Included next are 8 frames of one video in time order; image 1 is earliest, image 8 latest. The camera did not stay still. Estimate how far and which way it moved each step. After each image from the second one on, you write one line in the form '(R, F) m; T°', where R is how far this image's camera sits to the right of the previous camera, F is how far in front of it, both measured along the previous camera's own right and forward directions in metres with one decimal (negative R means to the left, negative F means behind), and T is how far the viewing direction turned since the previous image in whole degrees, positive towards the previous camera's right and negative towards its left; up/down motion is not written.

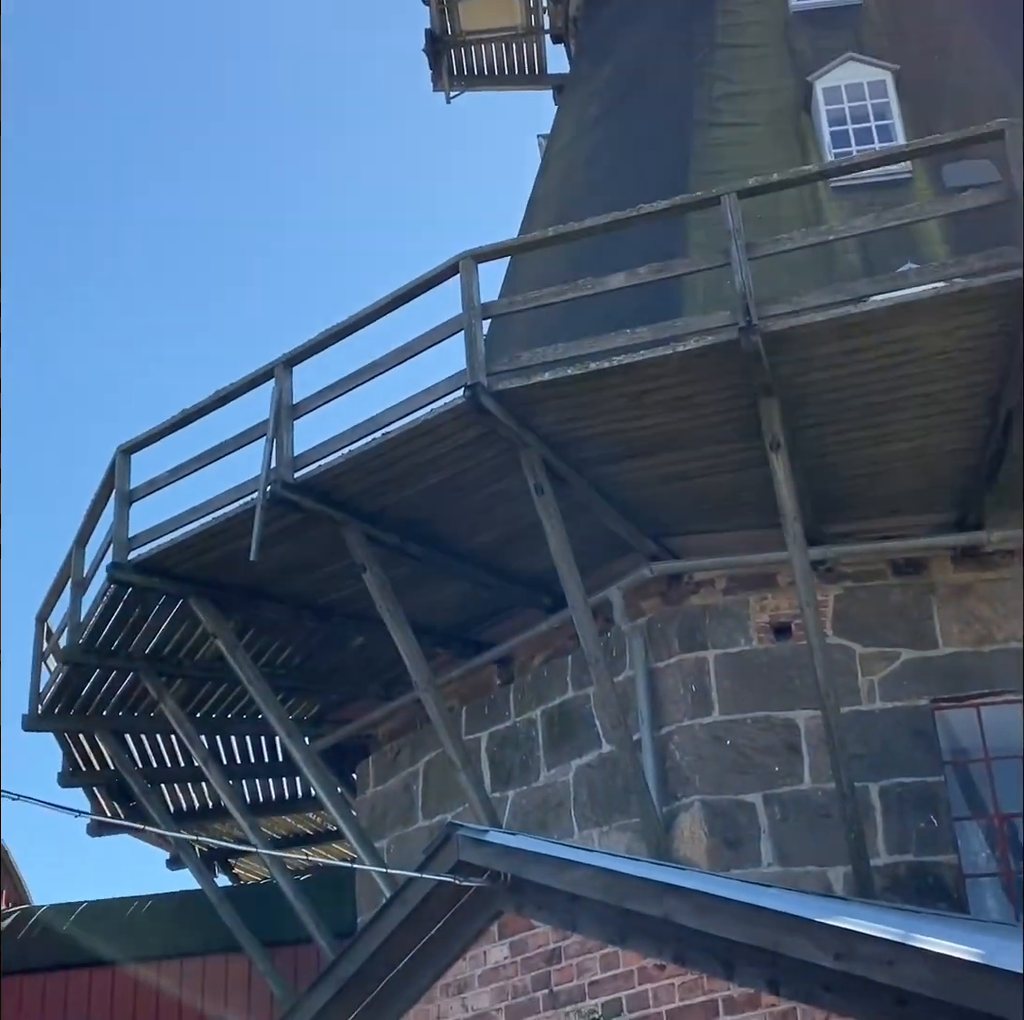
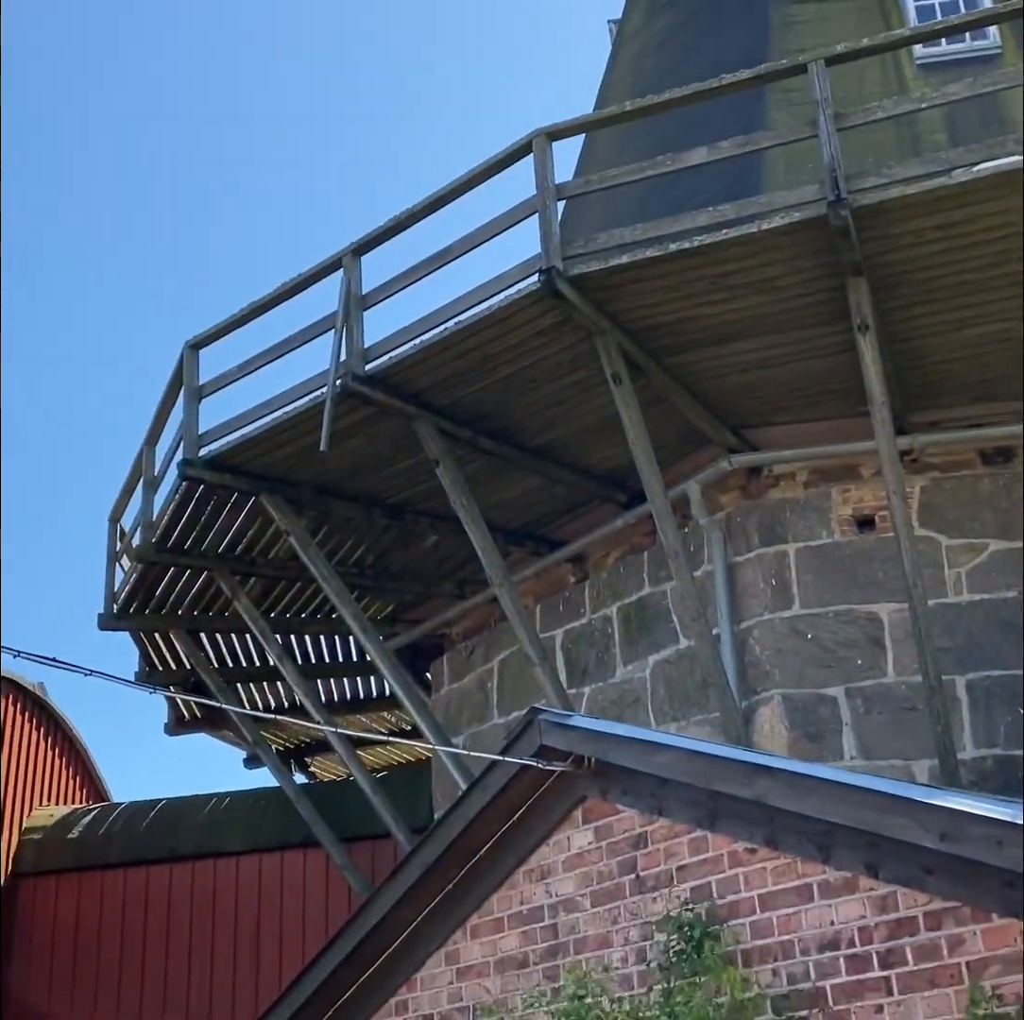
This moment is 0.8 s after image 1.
(0.0, +0.1) m; -3°
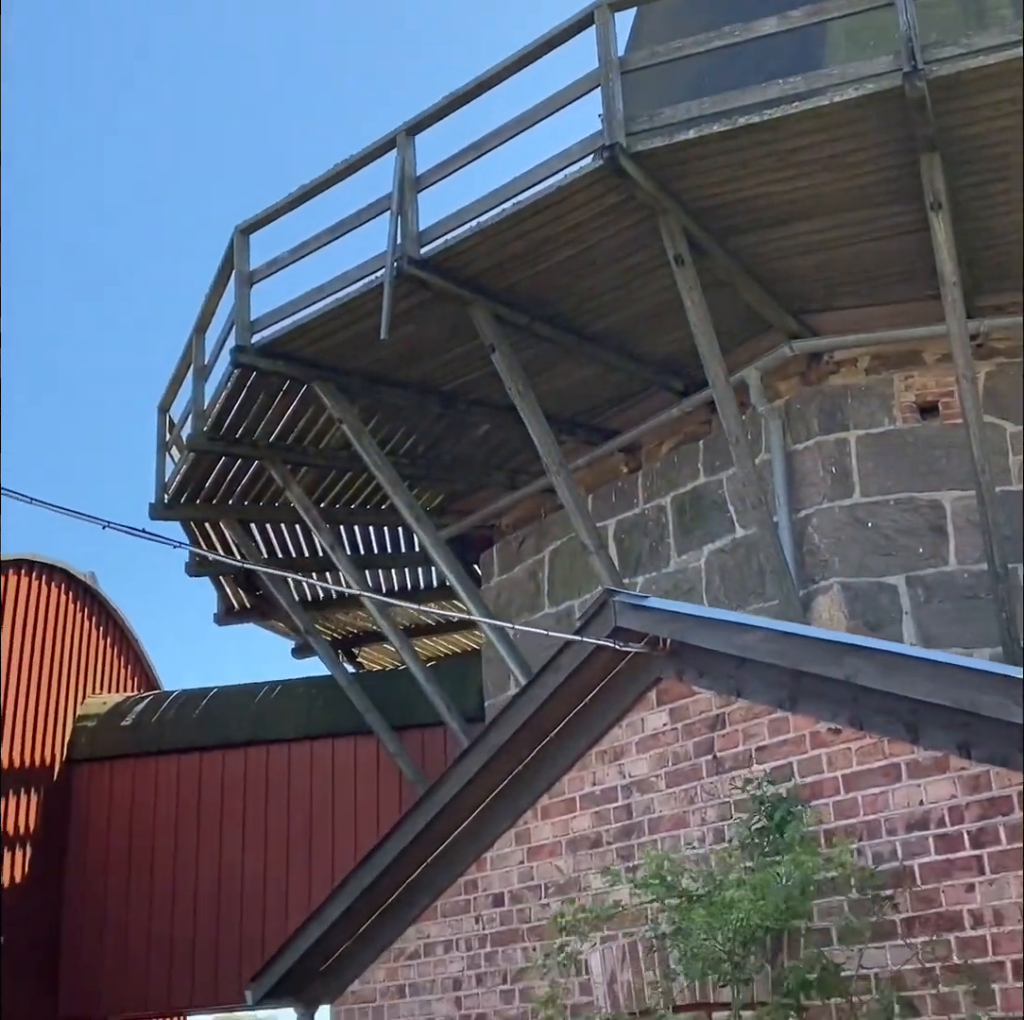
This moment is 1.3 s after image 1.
(-0.1, +0.1) m; -1°
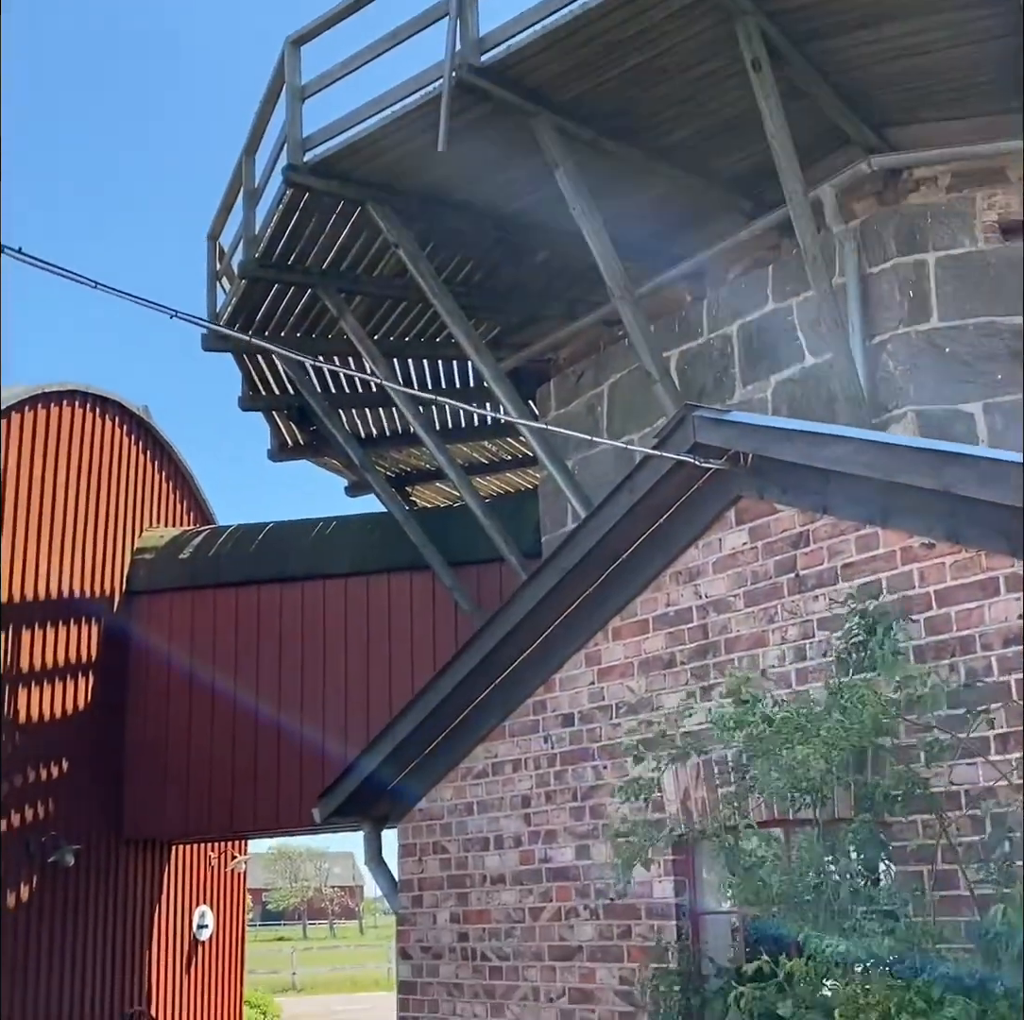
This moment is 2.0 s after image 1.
(-0.1, +0.1) m; -2°
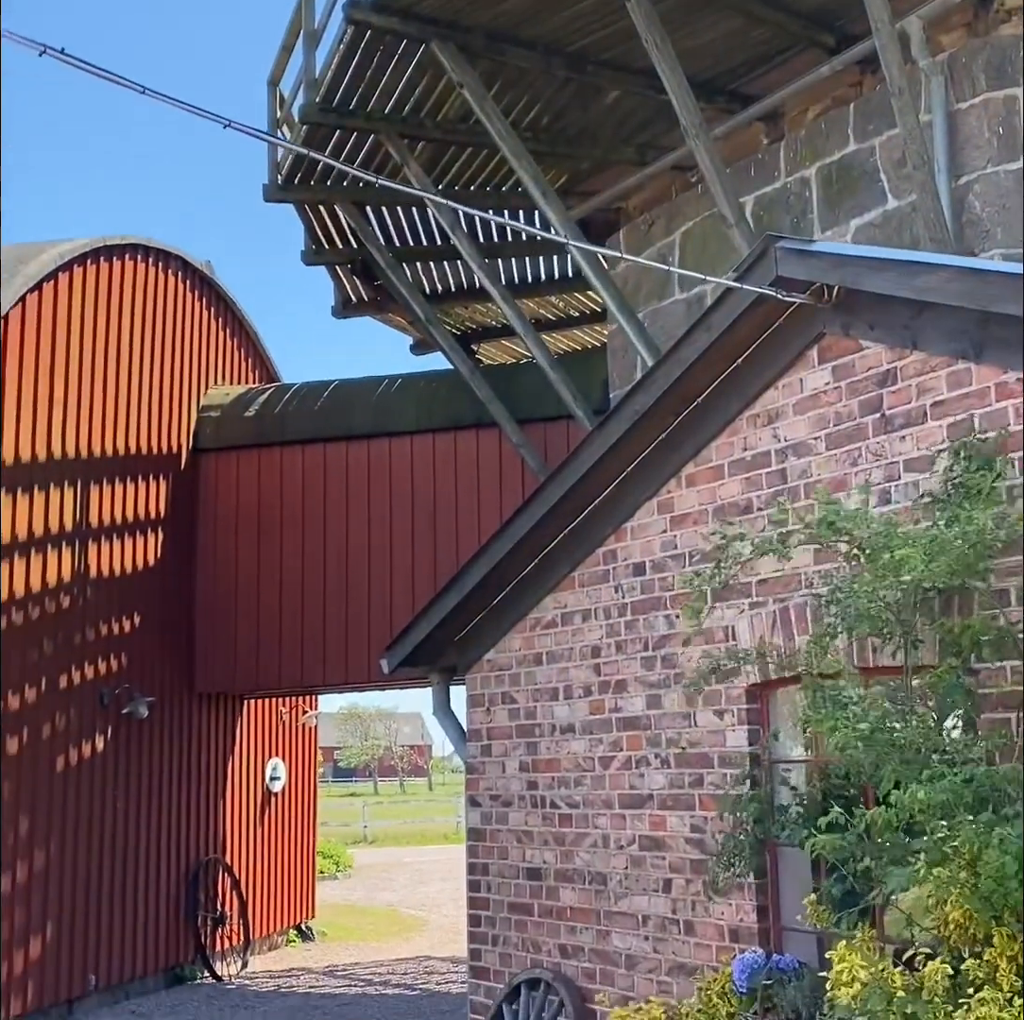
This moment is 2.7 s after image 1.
(0.0, +0.1) m; -3°
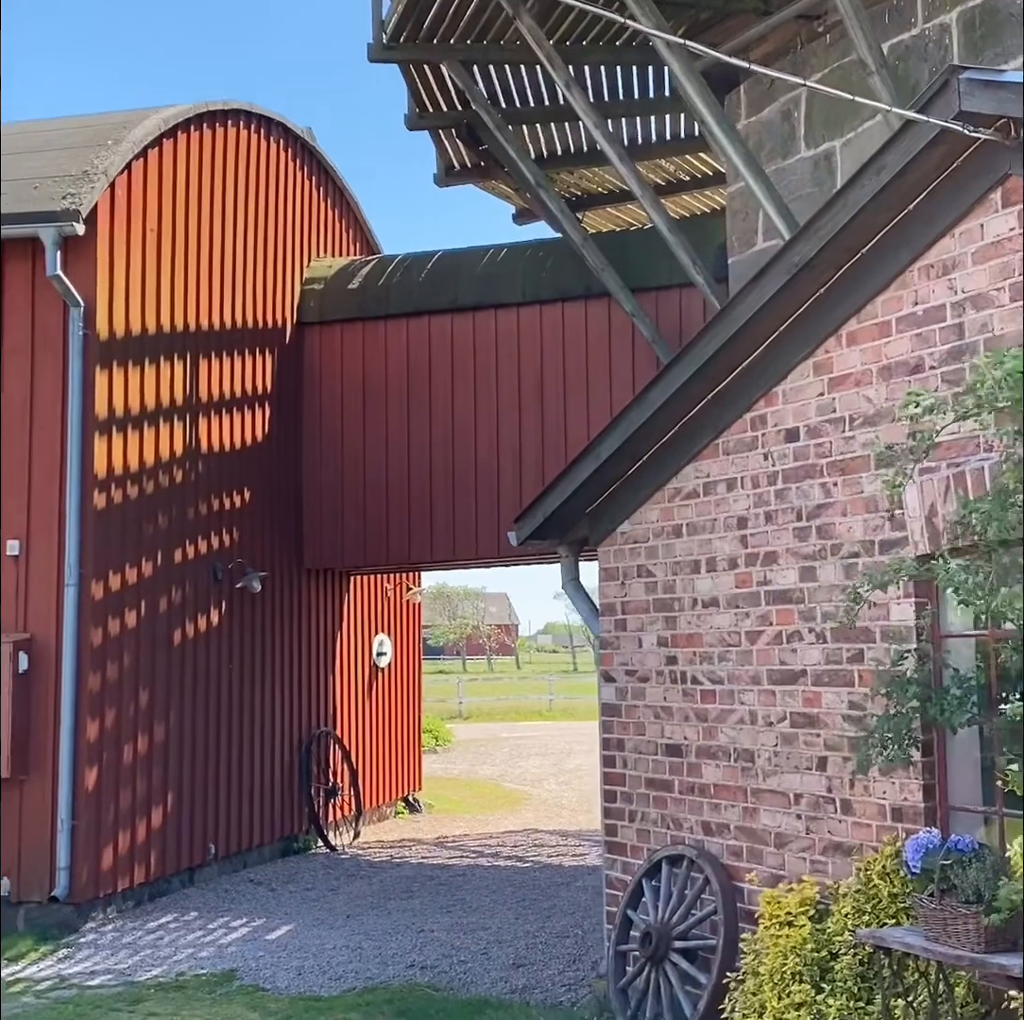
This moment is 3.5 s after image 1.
(-0.2, +0.2) m; -3°
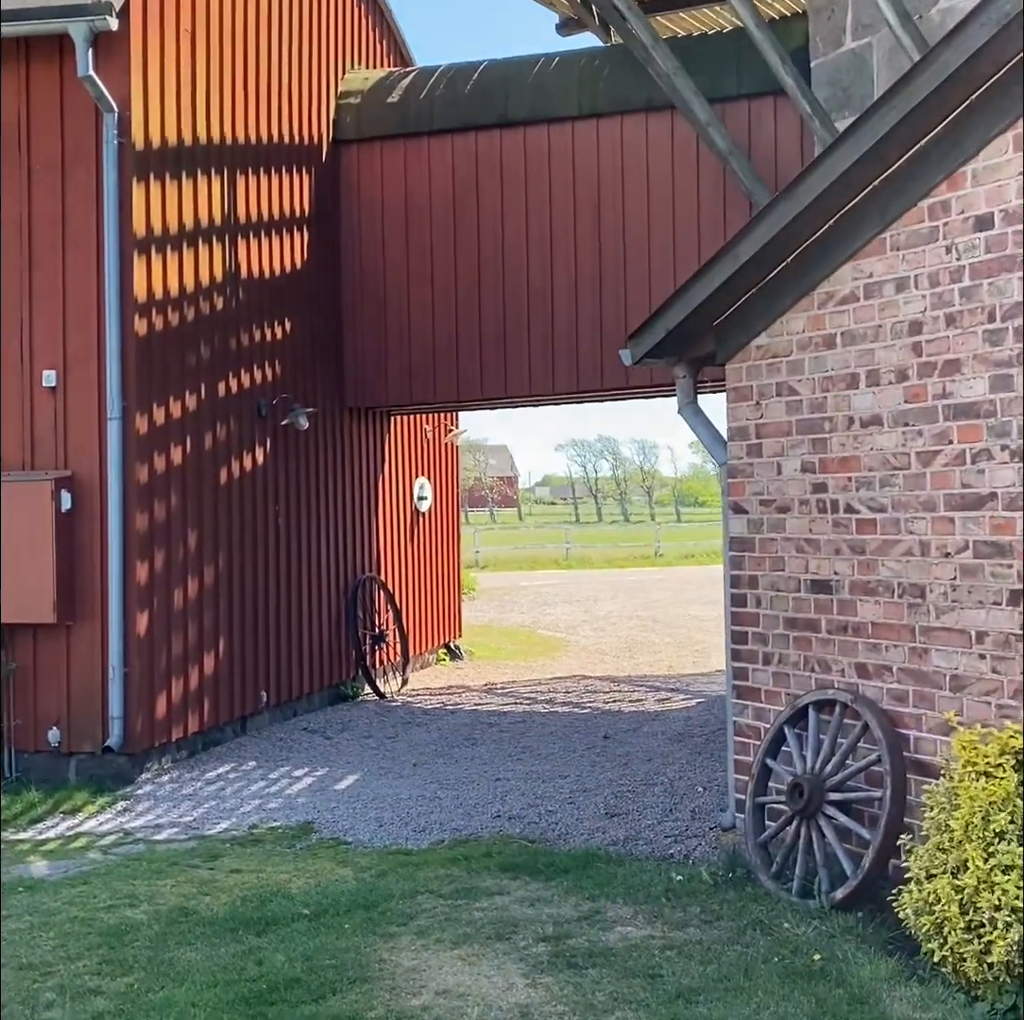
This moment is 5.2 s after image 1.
(-0.3, +0.5) m; 0°
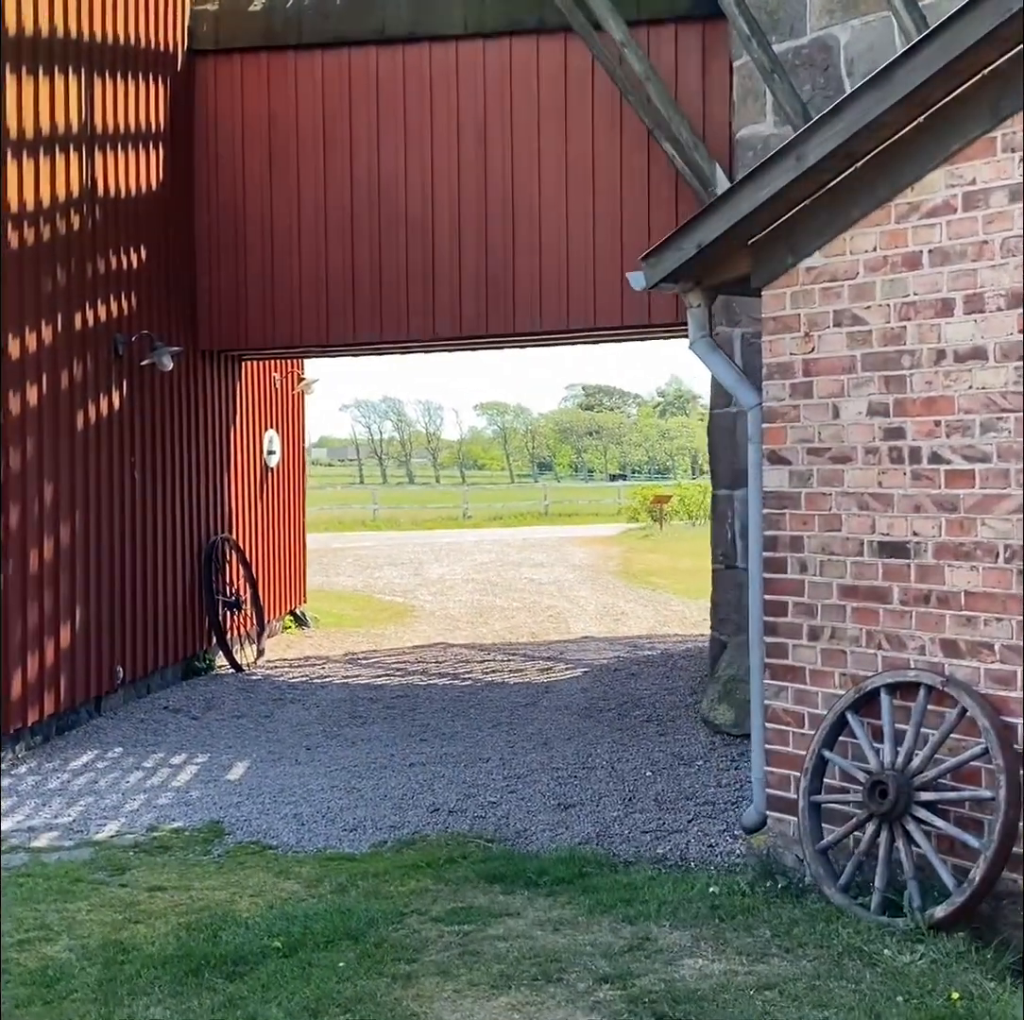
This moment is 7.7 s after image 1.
(-0.5, +0.7) m; +9°
